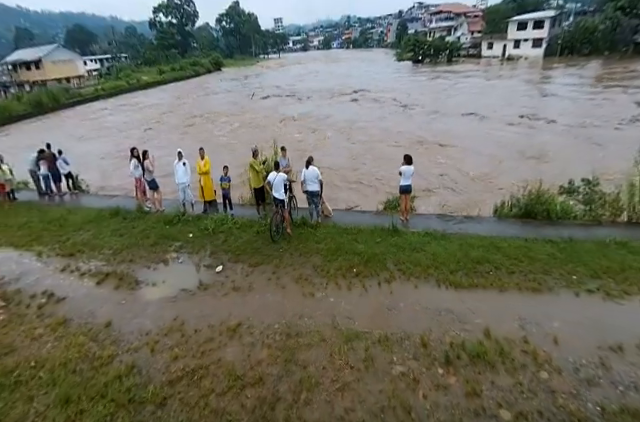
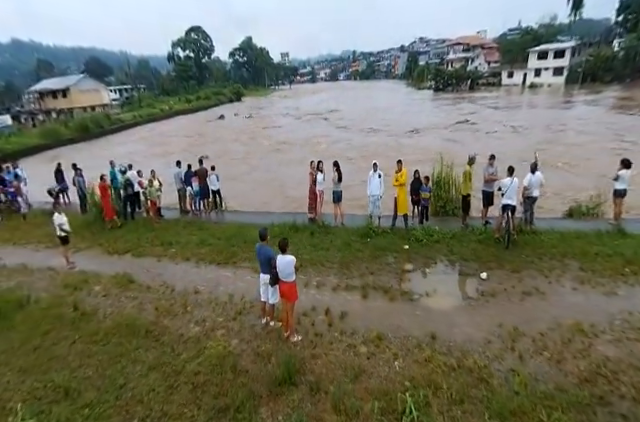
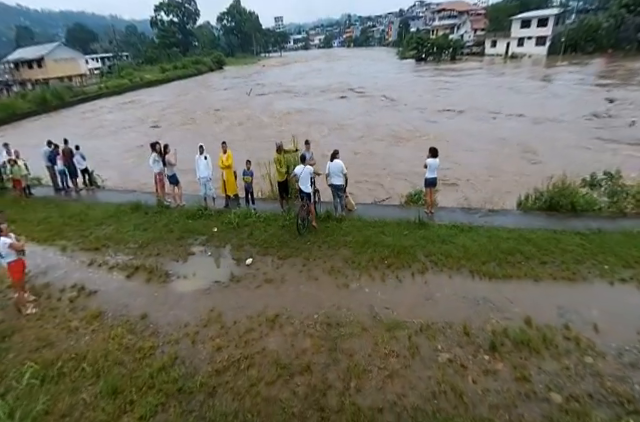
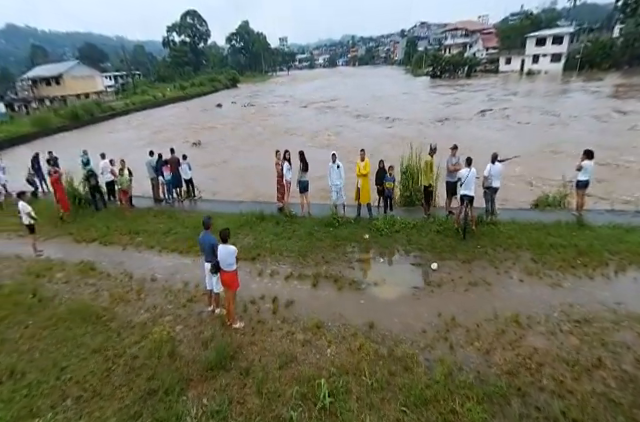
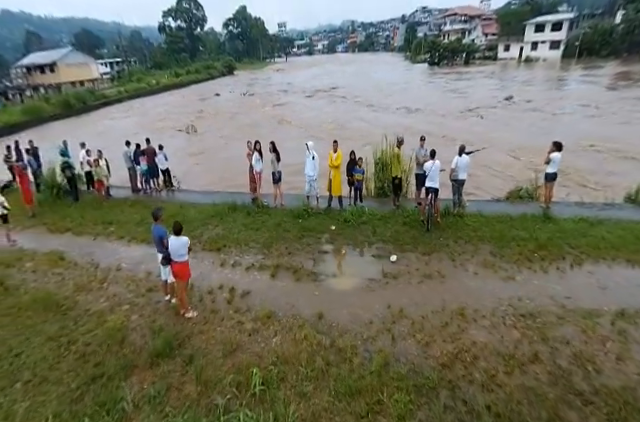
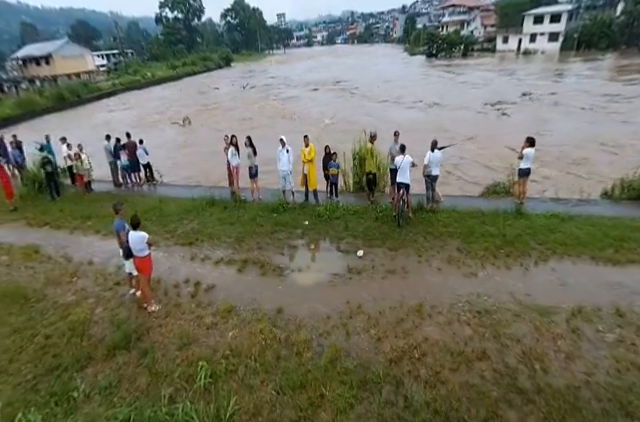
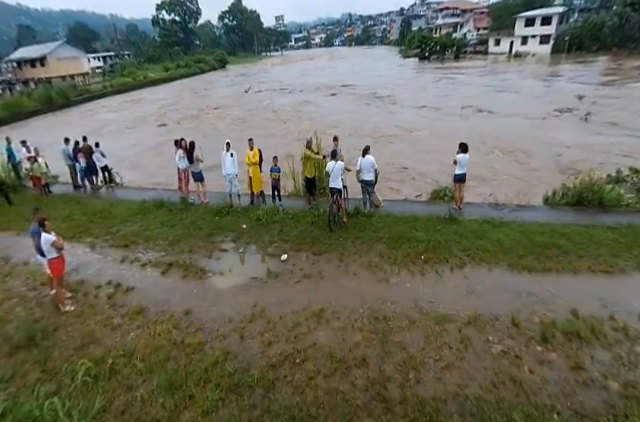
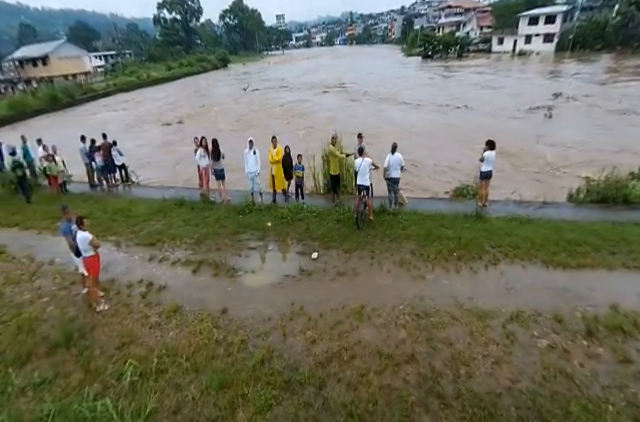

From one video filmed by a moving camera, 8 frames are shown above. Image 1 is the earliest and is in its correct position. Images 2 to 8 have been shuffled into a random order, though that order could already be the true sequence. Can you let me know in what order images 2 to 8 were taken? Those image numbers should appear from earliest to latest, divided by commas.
3, 7, 8, 6, 5, 4, 2
